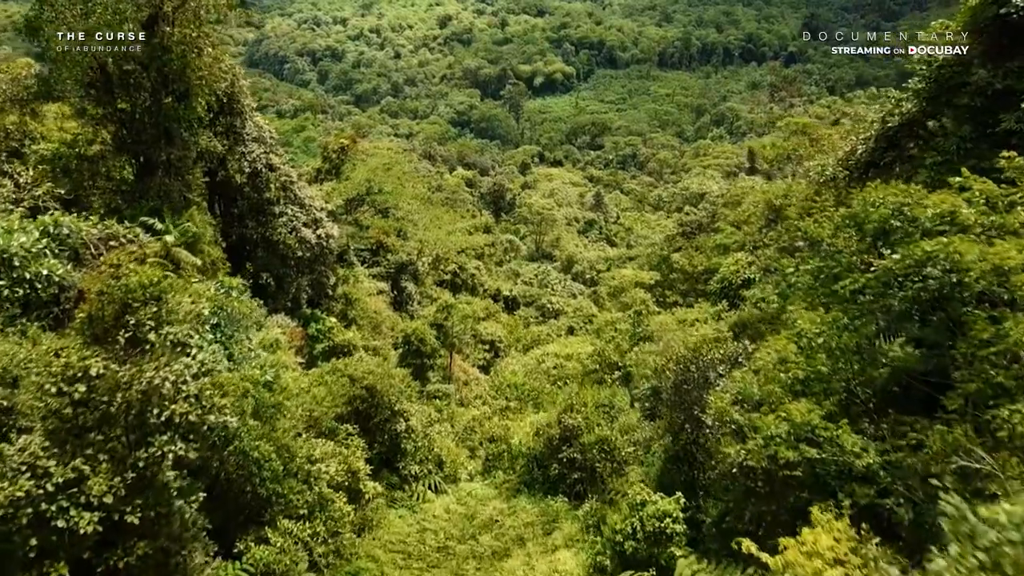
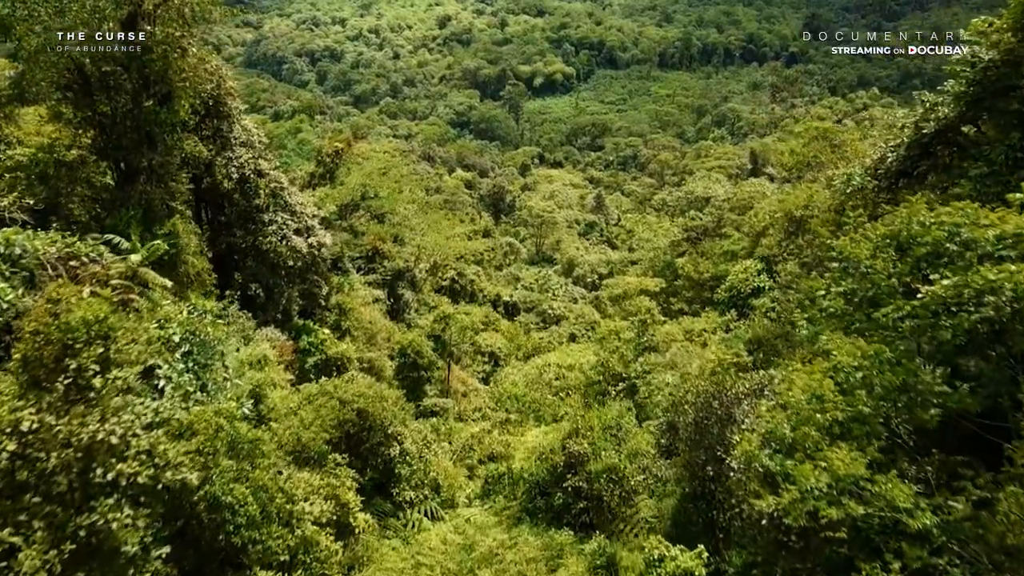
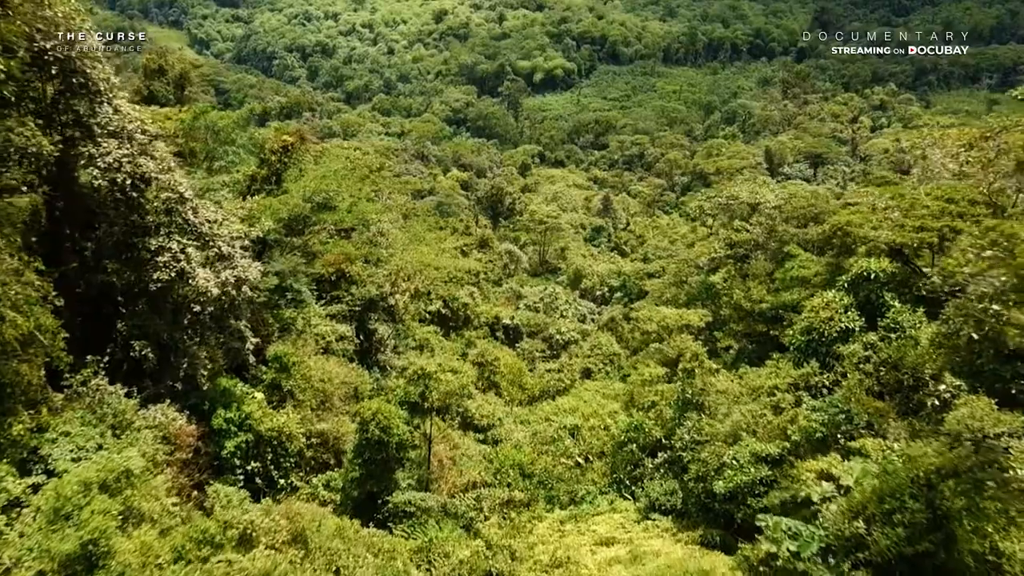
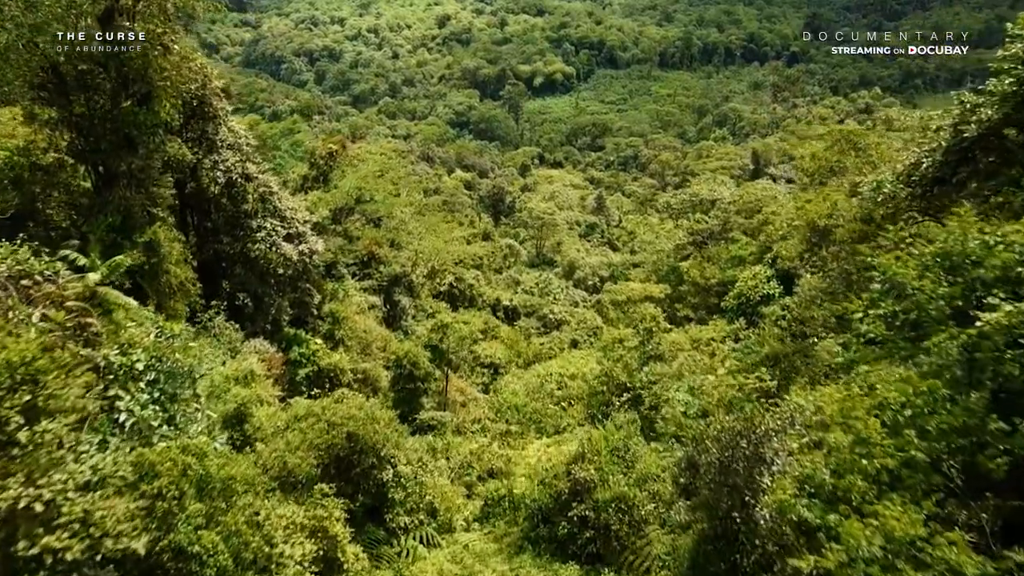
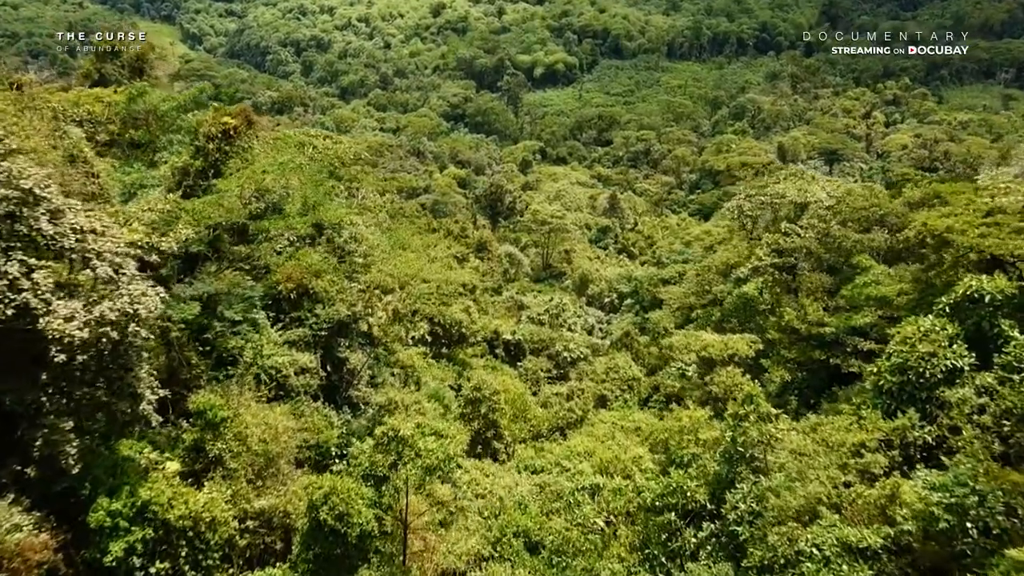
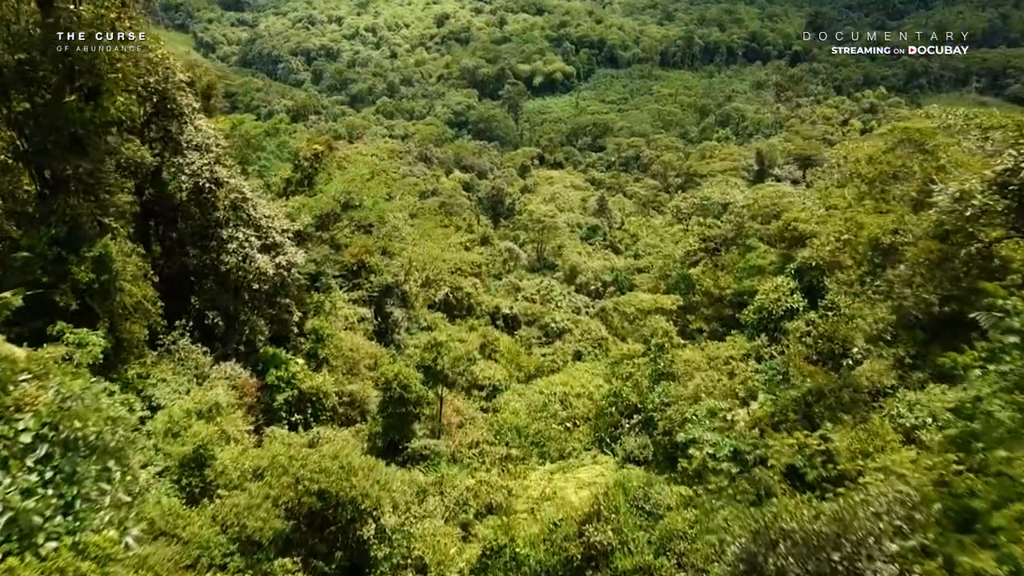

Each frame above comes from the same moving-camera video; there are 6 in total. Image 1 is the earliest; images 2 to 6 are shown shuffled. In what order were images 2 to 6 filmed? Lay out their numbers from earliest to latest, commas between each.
2, 4, 6, 3, 5
